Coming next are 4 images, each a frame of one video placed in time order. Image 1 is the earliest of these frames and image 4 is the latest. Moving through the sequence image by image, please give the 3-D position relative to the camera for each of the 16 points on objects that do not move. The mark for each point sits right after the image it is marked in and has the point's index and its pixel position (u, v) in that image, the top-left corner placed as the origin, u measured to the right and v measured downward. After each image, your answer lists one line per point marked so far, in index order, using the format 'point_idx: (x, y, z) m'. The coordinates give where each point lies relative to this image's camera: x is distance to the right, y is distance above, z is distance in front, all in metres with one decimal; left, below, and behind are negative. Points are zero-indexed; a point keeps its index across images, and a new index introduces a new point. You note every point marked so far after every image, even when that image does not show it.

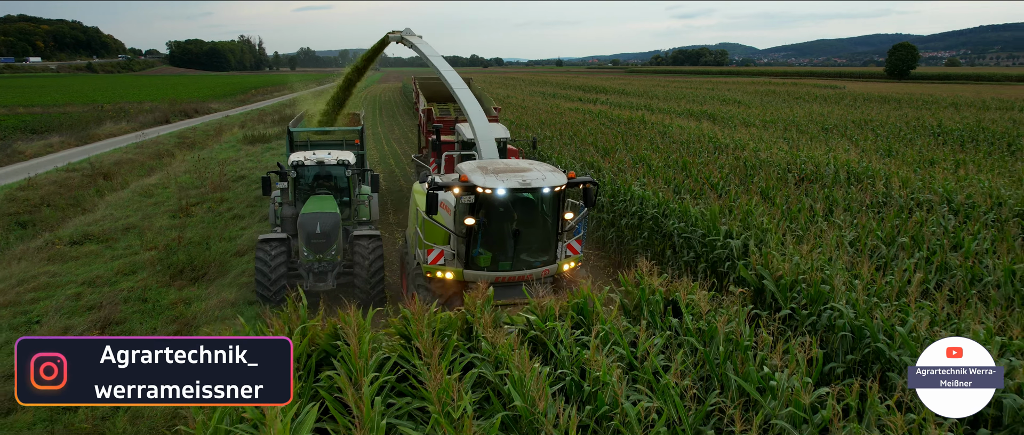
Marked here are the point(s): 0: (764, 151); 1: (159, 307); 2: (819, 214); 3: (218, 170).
0: (+5.3, +1.4, +13.9) m
1: (-4.0, -1.0, +7.3) m
2: (+3.5, 0.0, +7.4) m
3: (-7.8, +1.3, +17.3) m
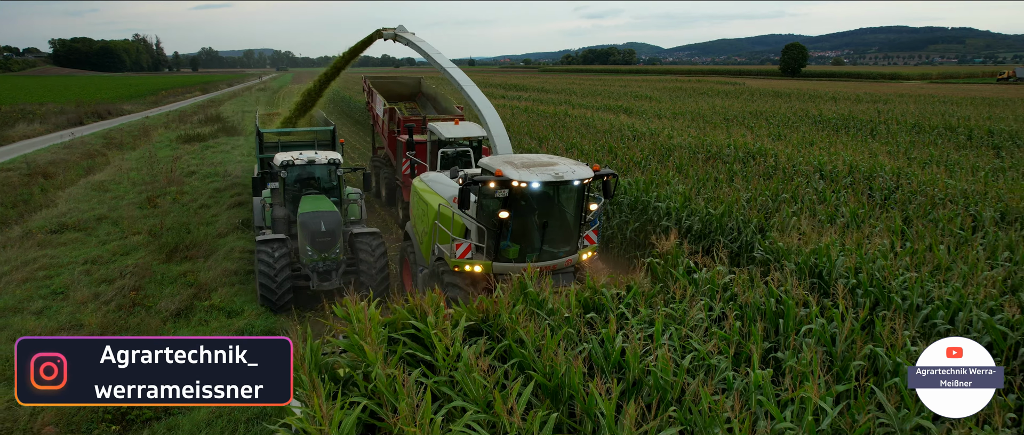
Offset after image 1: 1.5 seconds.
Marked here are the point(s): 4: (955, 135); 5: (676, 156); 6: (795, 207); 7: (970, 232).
0: (+4.0, +2.0, +15.9) m
1: (-4.3, -0.8, +8.3) m
2: (+3.0, +0.5, +9.3) m
3: (-9.4, +1.4, +17.8) m
4: (+10.3, +1.9, +15.2) m
5: (+3.2, +1.2, +12.8) m
6: (+3.4, +0.1, +7.9) m
7: (+4.6, -0.2, +6.6) m
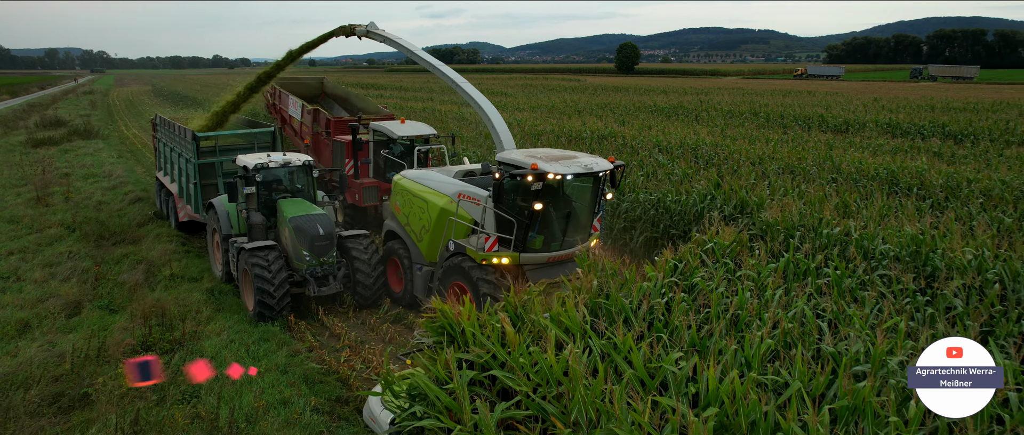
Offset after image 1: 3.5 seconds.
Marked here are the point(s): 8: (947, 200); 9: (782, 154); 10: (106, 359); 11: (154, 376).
0: (+0.8, +2.6, +18.3) m
1: (-5.5, -0.6, +9.0) m
2: (+1.4, +1.1, +11.7) m
3: (-12.6, +1.3, +17.2) m
4: (+7.1, +2.9, +18.9) m
5: (+0.8, +1.8, +15.1) m
6: (+2.1, +0.7, +10.4) m
7: (+3.6, +0.5, +9.4) m
8: (+5.8, +0.2, +8.7) m
9: (+4.8, +1.1, +11.6) m
10: (-3.5, -1.2, +5.6) m
11: (-2.9, -1.3, +5.3) m
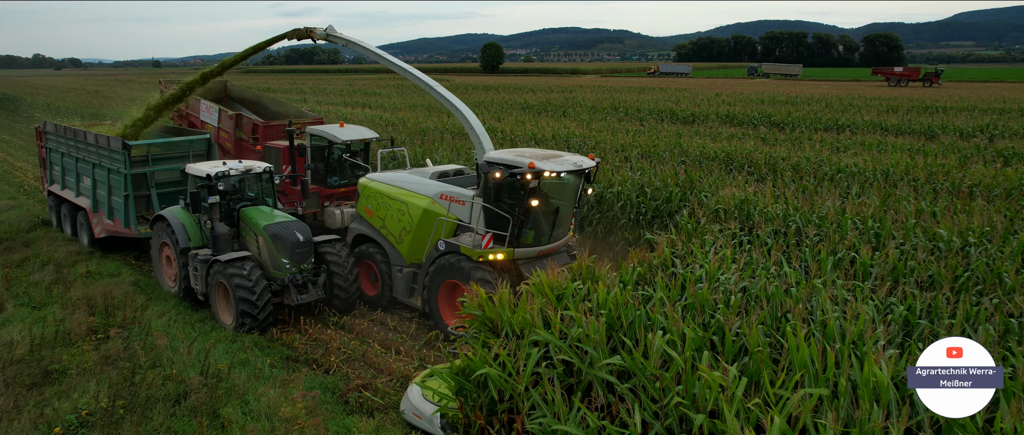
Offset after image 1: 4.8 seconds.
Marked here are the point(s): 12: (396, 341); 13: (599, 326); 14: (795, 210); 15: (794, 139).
0: (-2.7, +2.8, +19.3) m
1: (-6.9, -0.6, +9.0) m
2: (-0.7, +1.4, +12.9) m
3: (-15.5, +0.8, +15.6) m
4: (+3.4, +3.4, +21.1) m
5: (-2.0, +2.0, +16.2) m
6: (+0.3, +1.1, +11.8) m
7: (+1.9, +0.9, +11.1) m
8: (+4.3, +0.7, +10.9) m
9: (+2.7, +1.6, +13.5) m
10: (-4.2, -1.1, +6.1) m
11: (-3.5, -1.2, +5.9) m
12: (-1.2, -1.3, +6.8) m
13: (+0.6, -0.7, +4.5) m
14: (+3.3, +0.1, +7.5) m
15: (+6.4, +1.8, +14.9) m
